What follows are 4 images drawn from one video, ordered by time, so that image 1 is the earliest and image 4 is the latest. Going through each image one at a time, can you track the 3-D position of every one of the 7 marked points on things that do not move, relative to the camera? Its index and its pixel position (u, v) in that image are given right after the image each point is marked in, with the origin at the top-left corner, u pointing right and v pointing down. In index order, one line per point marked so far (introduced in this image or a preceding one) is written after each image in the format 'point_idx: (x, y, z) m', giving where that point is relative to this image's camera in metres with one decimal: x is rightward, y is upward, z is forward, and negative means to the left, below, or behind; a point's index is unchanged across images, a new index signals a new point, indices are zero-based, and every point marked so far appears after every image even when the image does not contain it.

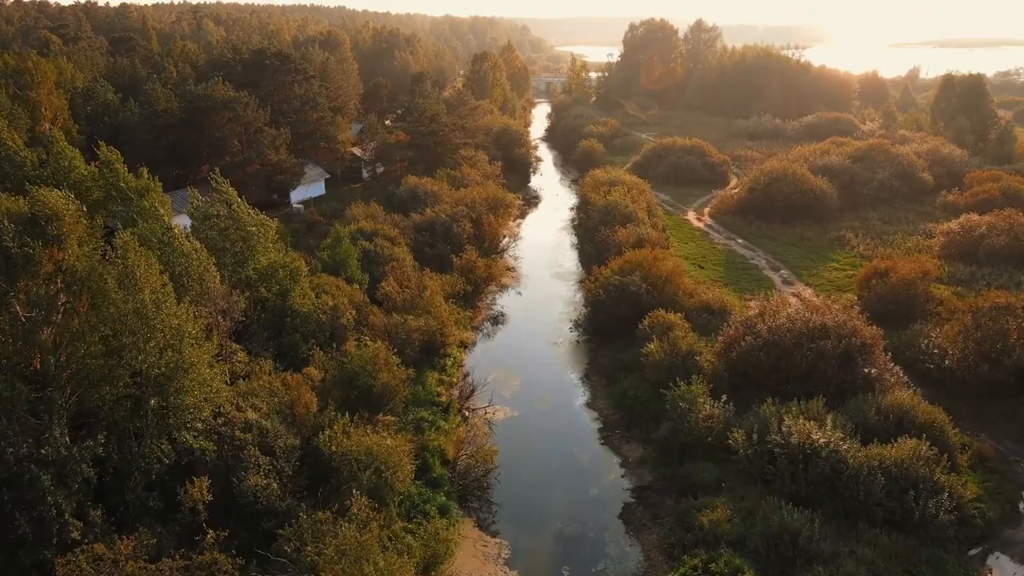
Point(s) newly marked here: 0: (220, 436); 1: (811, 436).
0: (-8.4, -4.3, +18.4) m
1: (+9.0, -4.4, +19.3) m
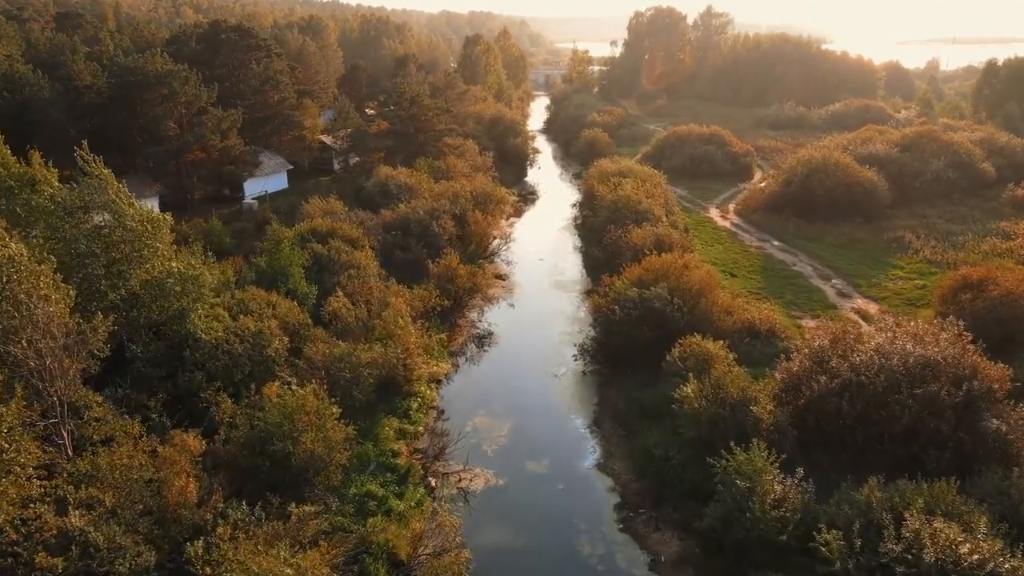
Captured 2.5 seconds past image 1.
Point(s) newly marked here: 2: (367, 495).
0: (-8.8, -4.9, +11.4) m
1: (+8.6, -5.0, +12.4) m
2: (-3.8, -5.4, +16.9) m
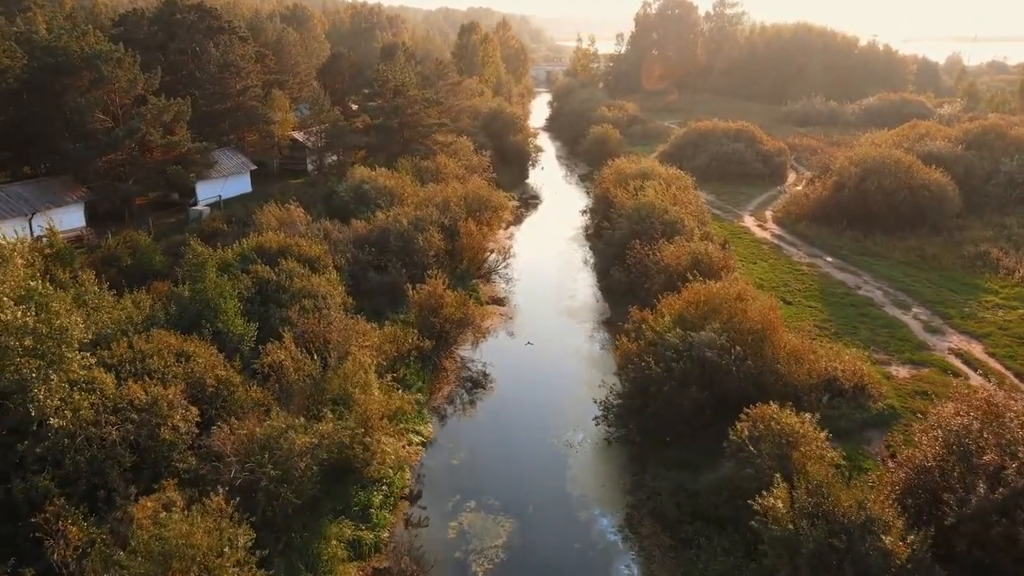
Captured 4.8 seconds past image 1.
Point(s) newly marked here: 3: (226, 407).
0: (-8.8, -6.0, +5.3) m
1: (+8.6, -6.2, +6.3) m
2: (-3.8, -6.6, +10.8) m
3: (-7.0, -2.9, +15.7) m
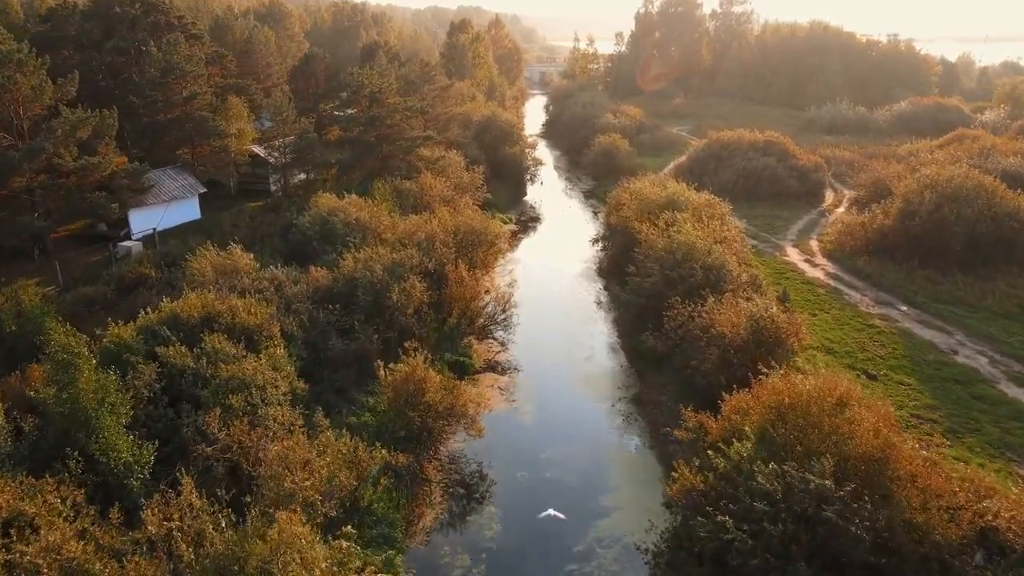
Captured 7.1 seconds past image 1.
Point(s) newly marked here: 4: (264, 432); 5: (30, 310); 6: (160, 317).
0: (-8.4, -8.2, -0.5) m
1: (+9.0, -8.3, +0.7) m
2: (-3.5, -8.8, +5.1) m
3: (-6.7, -5.1, +9.9) m
4: (-5.6, -3.1, +14.2) m
5: (-14.1, -0.7, +18.7) m
6: (-9.2, -0.8, +17.0) m
